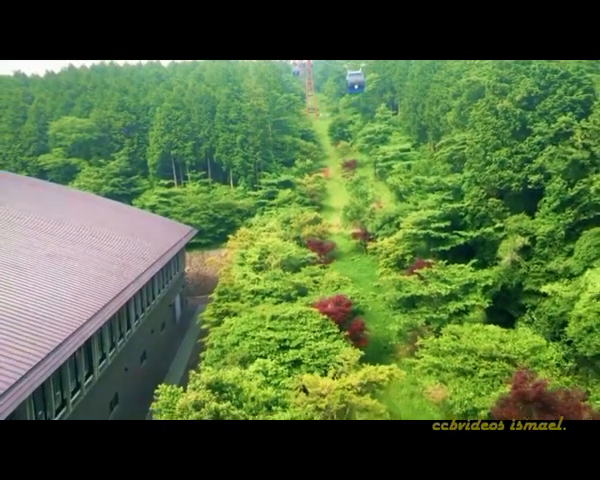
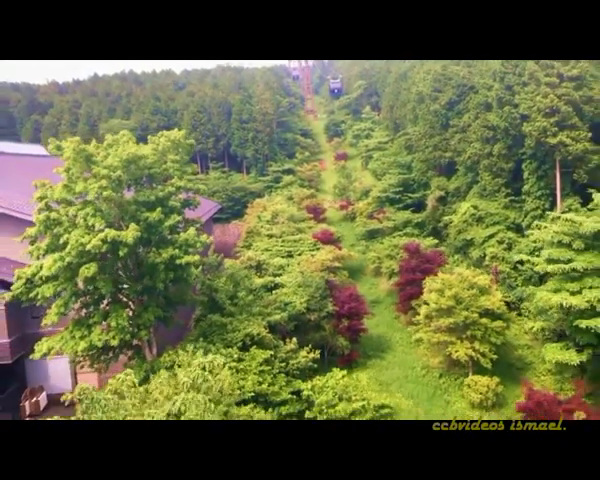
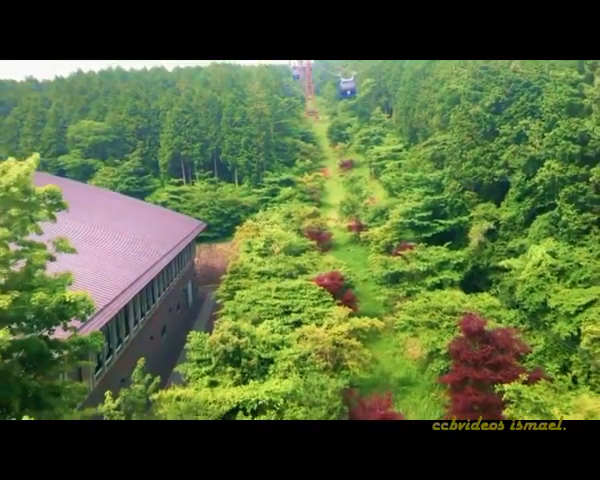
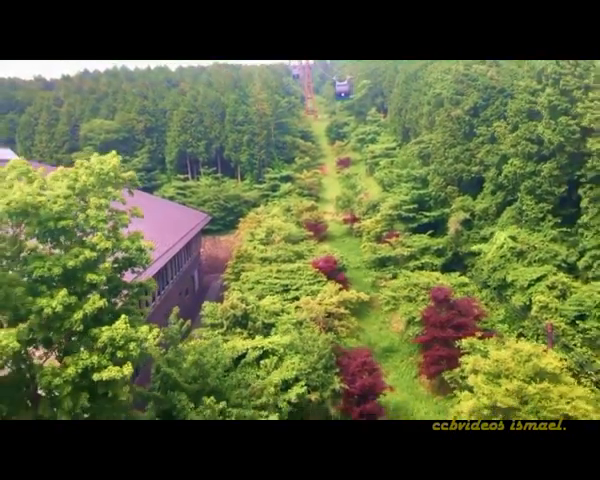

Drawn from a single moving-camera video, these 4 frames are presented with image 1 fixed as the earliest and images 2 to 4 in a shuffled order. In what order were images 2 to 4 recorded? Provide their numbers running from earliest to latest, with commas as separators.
3, 4, 2
